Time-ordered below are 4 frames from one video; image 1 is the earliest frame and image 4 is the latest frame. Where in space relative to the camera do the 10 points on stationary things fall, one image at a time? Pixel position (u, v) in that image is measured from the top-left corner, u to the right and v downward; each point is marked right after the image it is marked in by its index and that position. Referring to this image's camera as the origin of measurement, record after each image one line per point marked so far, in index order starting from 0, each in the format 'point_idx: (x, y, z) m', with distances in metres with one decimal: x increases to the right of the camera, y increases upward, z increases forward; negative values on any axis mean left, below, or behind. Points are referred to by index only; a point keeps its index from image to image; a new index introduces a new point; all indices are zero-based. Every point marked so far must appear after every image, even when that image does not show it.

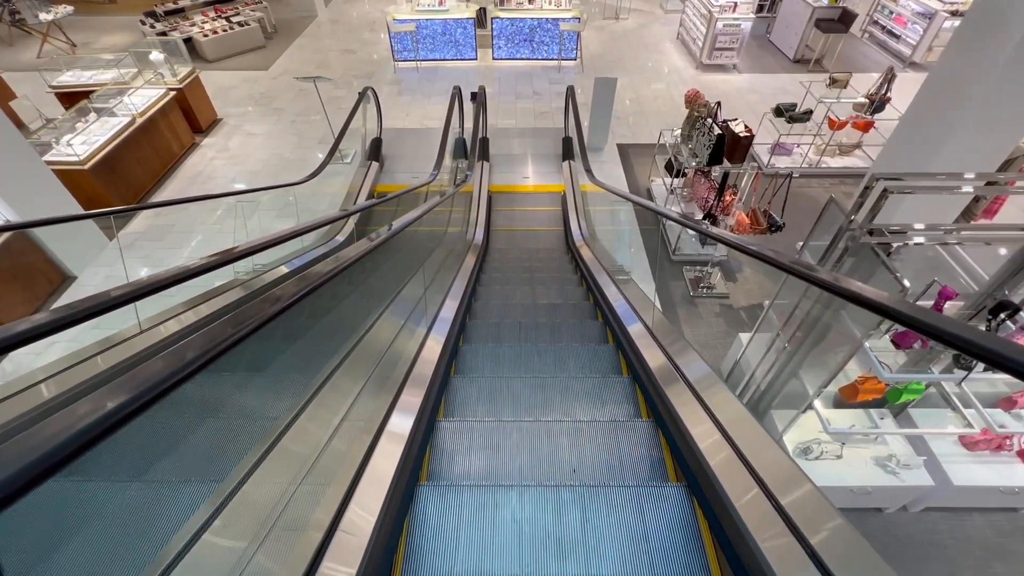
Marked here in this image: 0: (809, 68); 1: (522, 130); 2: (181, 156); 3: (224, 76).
0: (+5.6, +4.2, +8.4) m
1: (+0.2, +2.8, +7.8) m
2: (-4.8, +1.9, +6.5) m
3: (-5.5, +4.0, +8.4) m
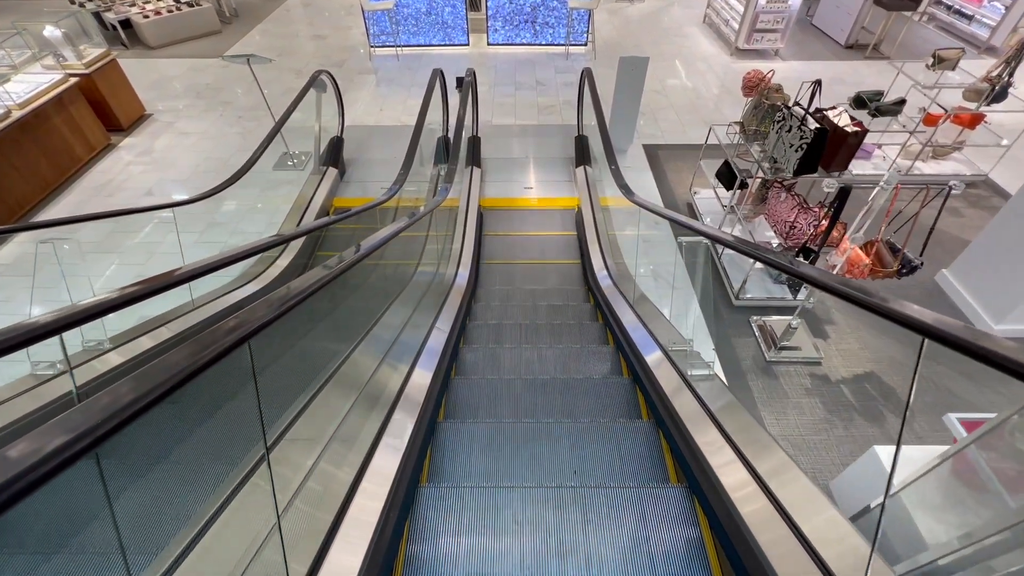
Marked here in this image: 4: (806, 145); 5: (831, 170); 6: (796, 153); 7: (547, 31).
0: (+5.6, +3.7, +7.1) m
1: (+0.2, +2.3, +6.4) m
2: (-4.8, +1.5, +5.1) m
3: (-5.6, +3.5, +7.1) m
4: (+1.9, +0.9, +2.9) m
5: (+2.2, +0.8, +3.0) m
6: (+1.9, +0.9, +3.0) m
7: (+0.6, +4.5, +7.8) m
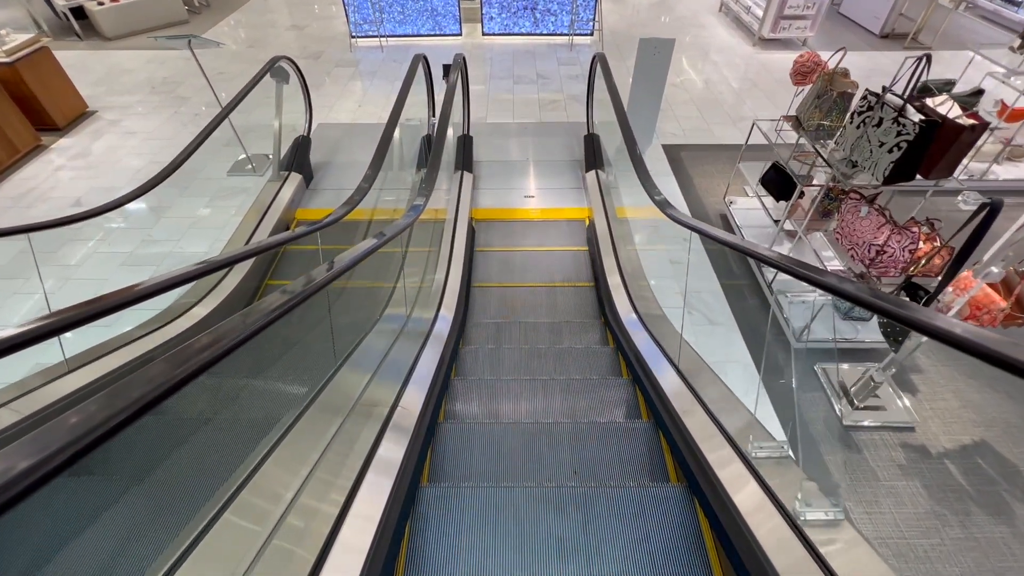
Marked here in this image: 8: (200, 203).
0: (+5.6, +3.5, +6.3) m
1: (+0.2, +2.1, +5.7) m
2: (-4.9, +1.2, +4.4) m
3: (-5.6, +3.3, +6.3) m
4: (+1.9, +0.7, +2.2) m
5: (+2.2, +0.6, +2.3) m
6: (+1.9, +0.7, +2.2) m
7: (+0.6, +4.3, +7.1) m
8: (-3.0, +0.8, +4.2) m
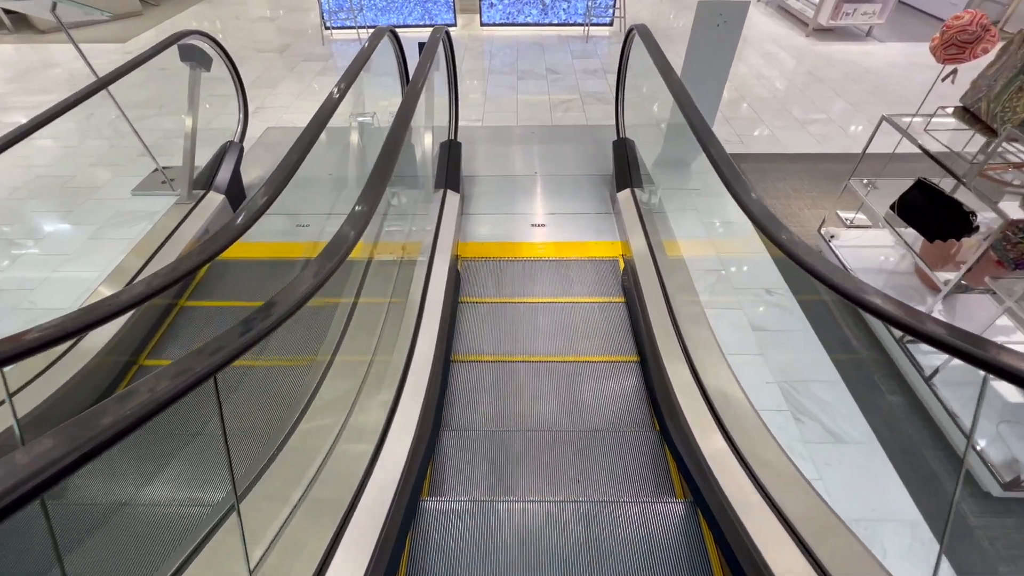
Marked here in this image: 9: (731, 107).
0: (+5.6, +3.0, +5.2) m
1: (+0.2, +1.6, +4.6) m
2: (-4.8, +0.8, +3.3) m
3: (-5.5, +2.8, +5.3) m
4: (+1.9, +0.3, +1.0) m
5: (+2.2, +0.2, +1.2) m
6: (+1.9, +0.3, +1.1) m
7: (+0.6, +3.8, +6.1) m
8: (-3.0, +0.4, +3.1) m
9: (+2.1, +1.7, +4.4) m
